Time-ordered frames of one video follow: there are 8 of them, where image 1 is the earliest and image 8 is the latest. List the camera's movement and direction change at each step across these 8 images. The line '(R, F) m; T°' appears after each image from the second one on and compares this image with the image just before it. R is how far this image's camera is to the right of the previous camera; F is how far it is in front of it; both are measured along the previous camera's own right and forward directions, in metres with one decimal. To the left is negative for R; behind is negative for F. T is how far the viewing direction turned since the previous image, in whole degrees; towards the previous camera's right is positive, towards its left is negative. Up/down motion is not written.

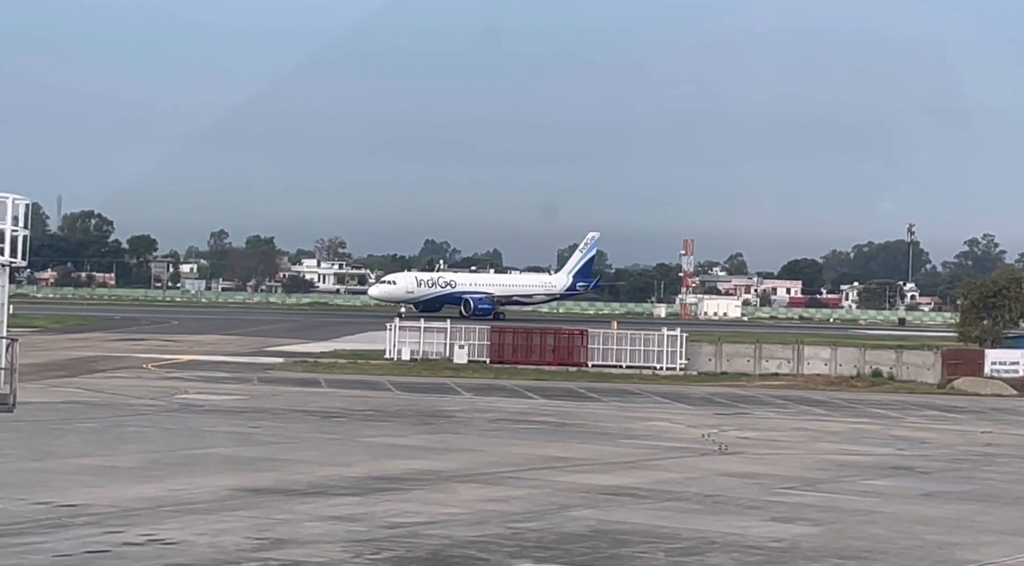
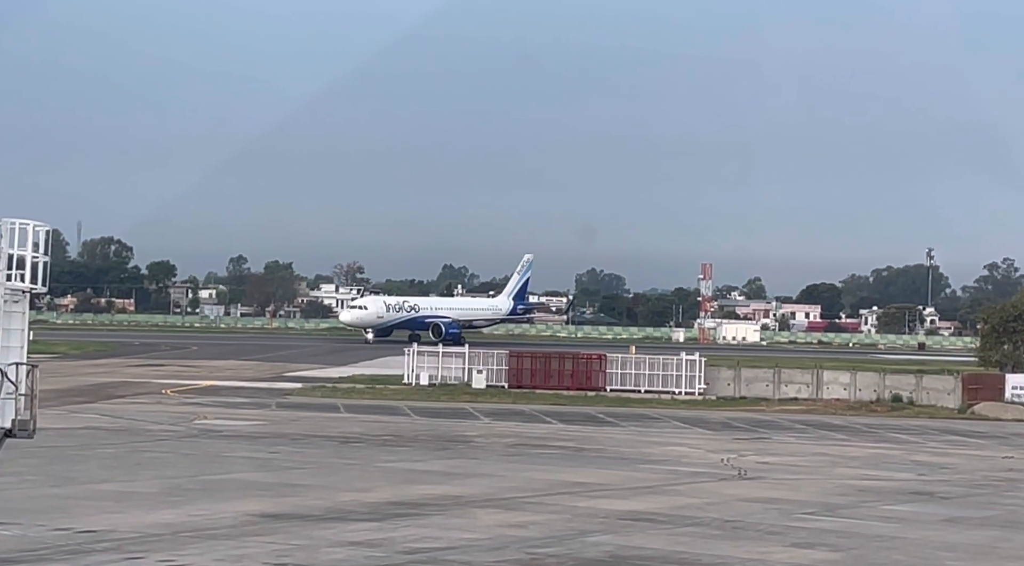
(0.0, 0.0) m; -1°
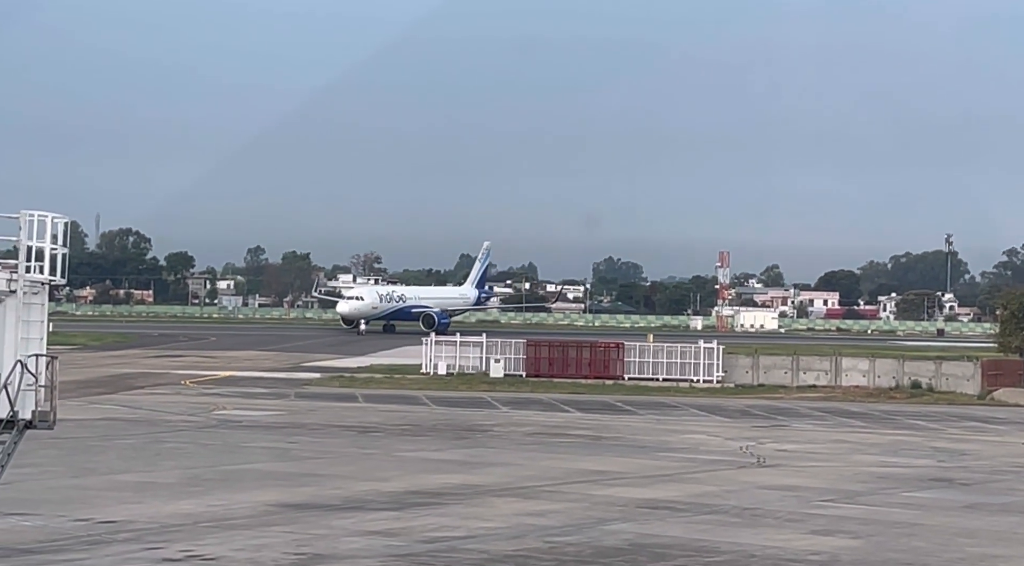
(0.0, 0.0) m; -1°
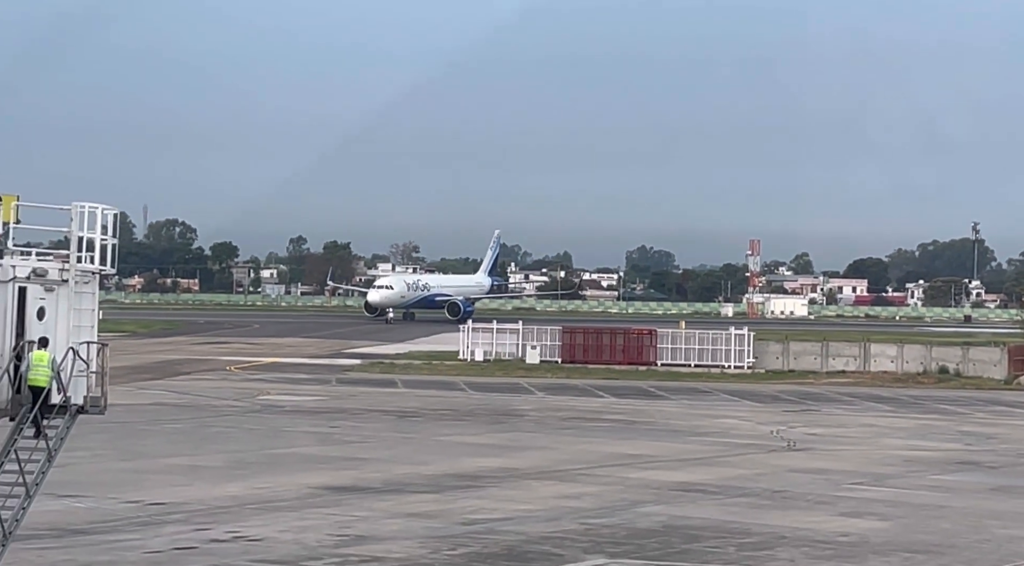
(0.0, -1.0) m; -1°
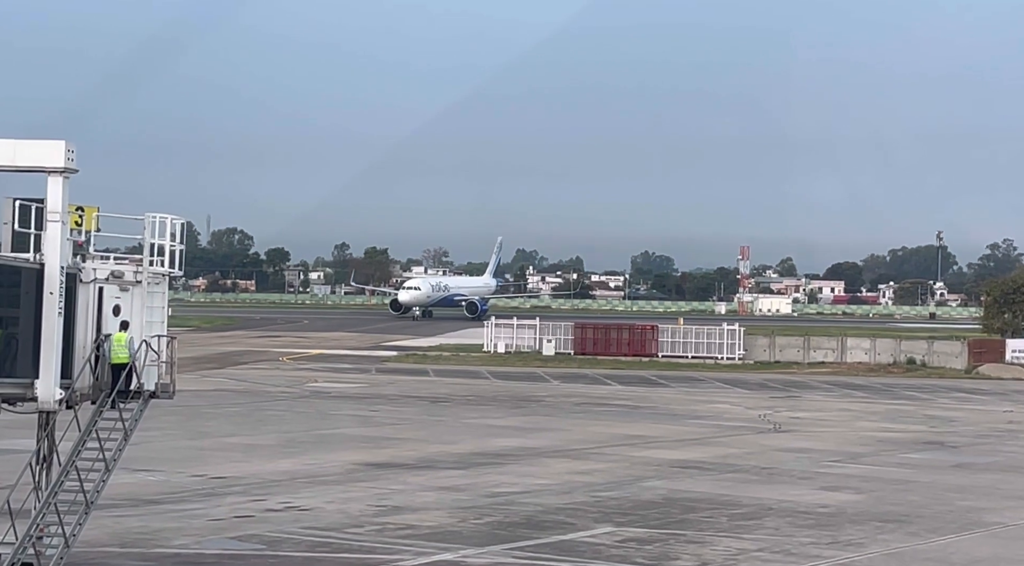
(-0.1, -5.6) m; 0°
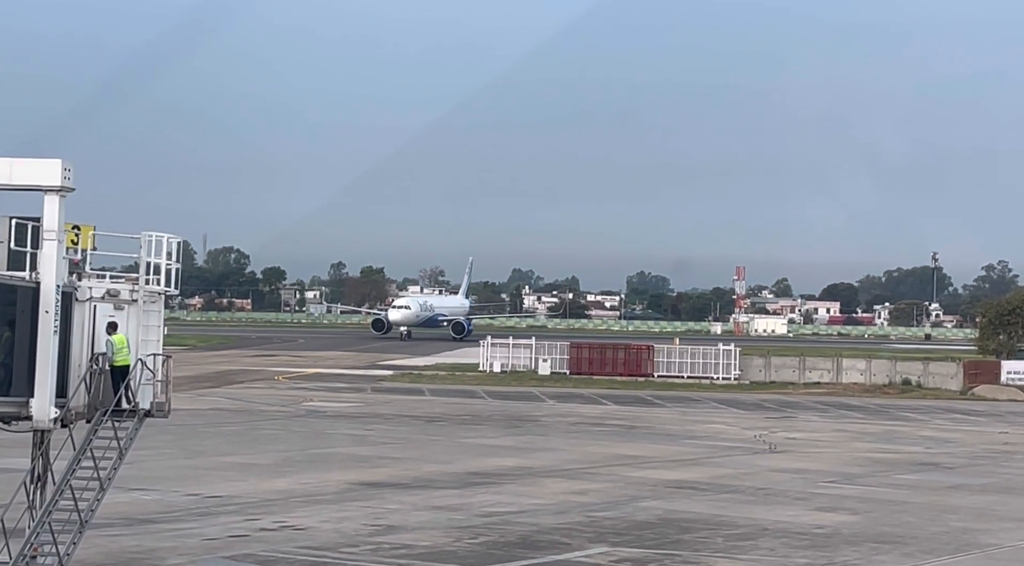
(0.0, 0.0) m; 0°
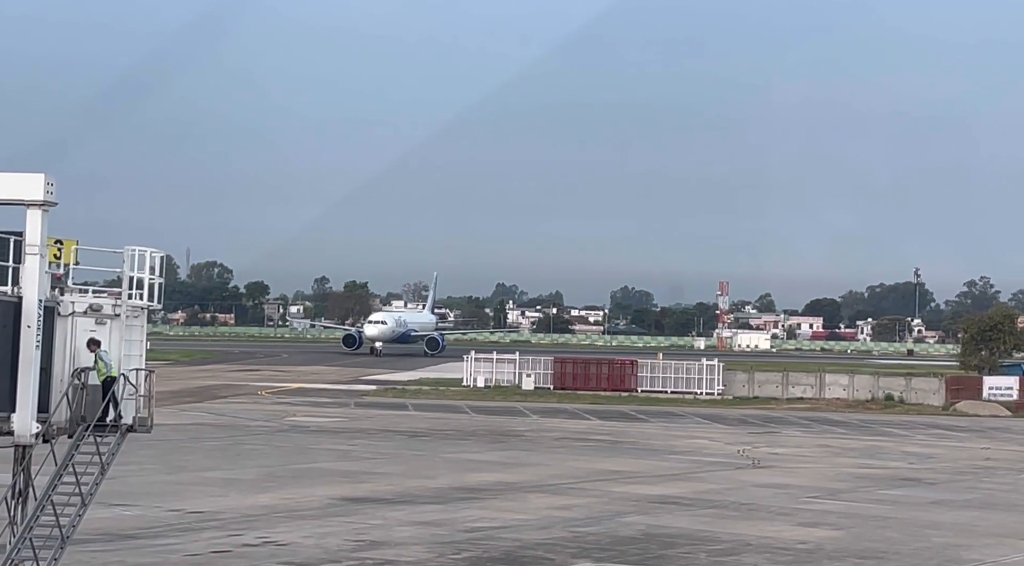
(0.0, 0.0) m; +1°
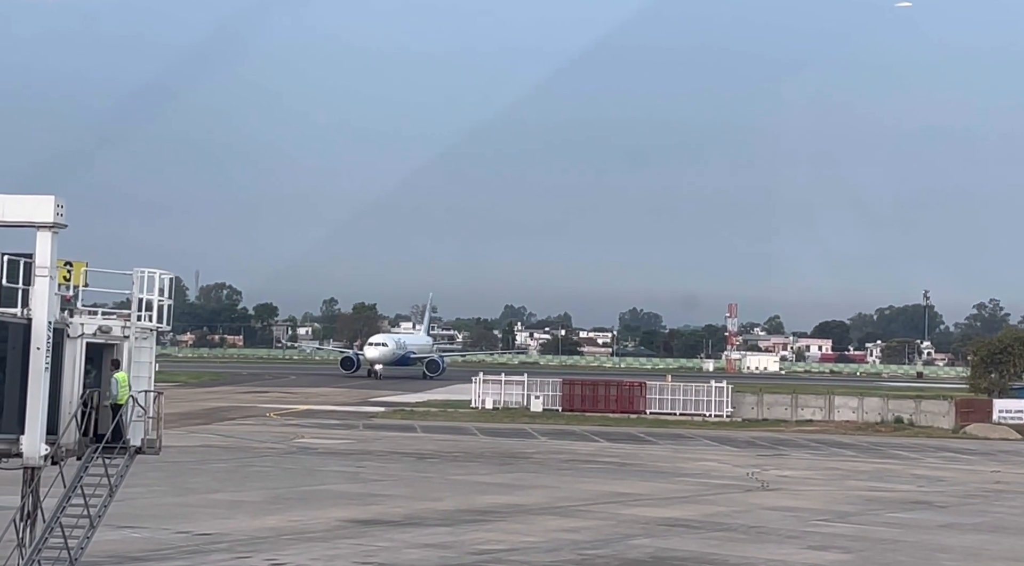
(0.0, 0.0) m; 0°
